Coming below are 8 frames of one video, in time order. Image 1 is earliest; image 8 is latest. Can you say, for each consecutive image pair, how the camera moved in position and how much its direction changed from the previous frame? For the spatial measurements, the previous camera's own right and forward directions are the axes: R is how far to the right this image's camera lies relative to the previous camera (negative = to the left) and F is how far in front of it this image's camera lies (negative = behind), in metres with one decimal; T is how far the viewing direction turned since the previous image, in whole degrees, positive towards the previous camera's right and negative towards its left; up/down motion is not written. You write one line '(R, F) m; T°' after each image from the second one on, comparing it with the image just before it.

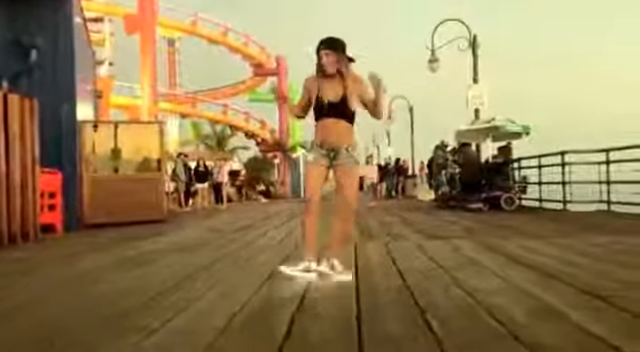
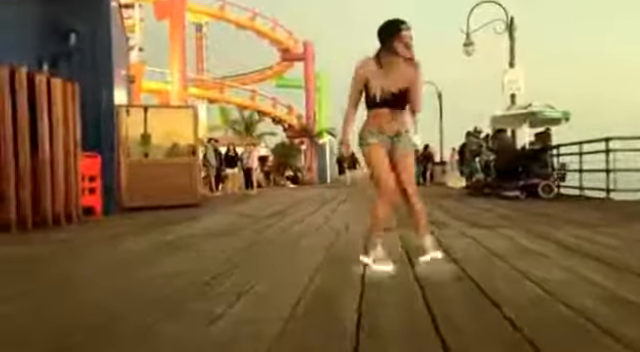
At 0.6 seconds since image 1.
(-0.3, +0.1) m; -3°
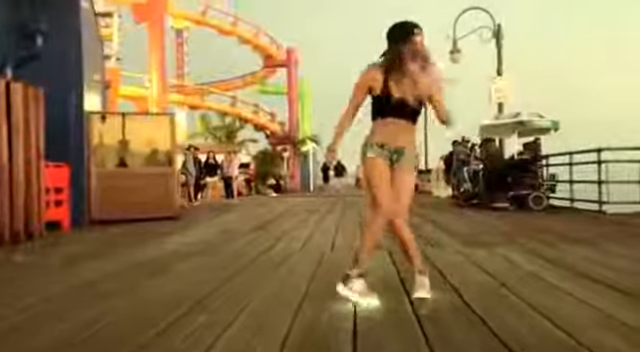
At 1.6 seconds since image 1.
(0.0, +0.6) m; +2°
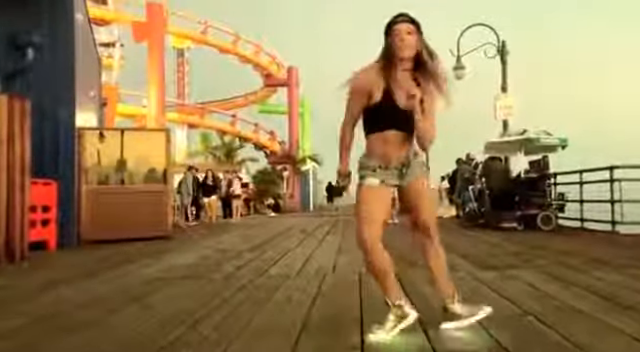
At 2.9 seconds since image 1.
(0.0, +0.5) m; 0°
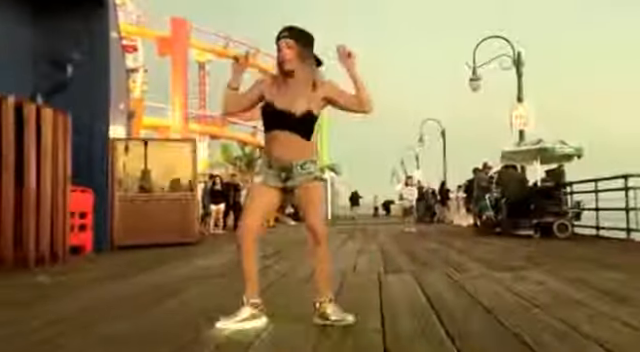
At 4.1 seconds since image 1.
(-0.1, -0.5) m; -2°
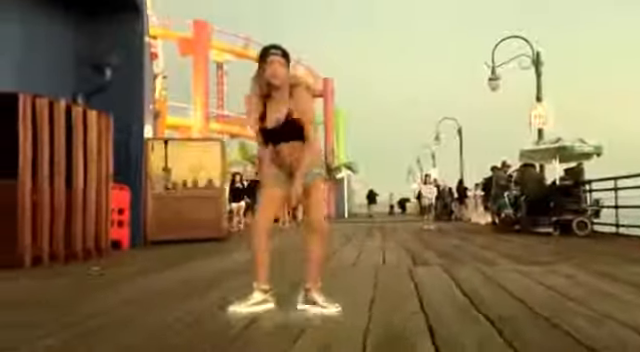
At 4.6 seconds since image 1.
(-0.3, -0.5) m; -2°
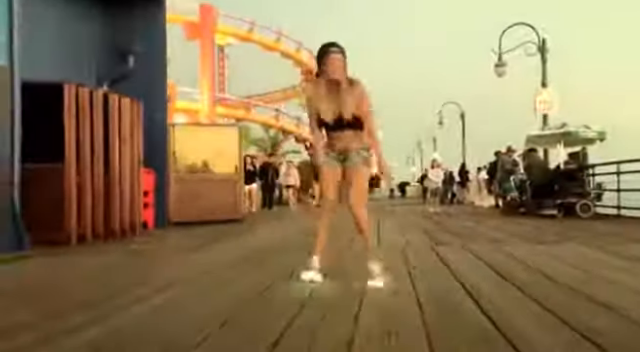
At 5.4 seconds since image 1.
(-0.5, -0.5) m; 0°
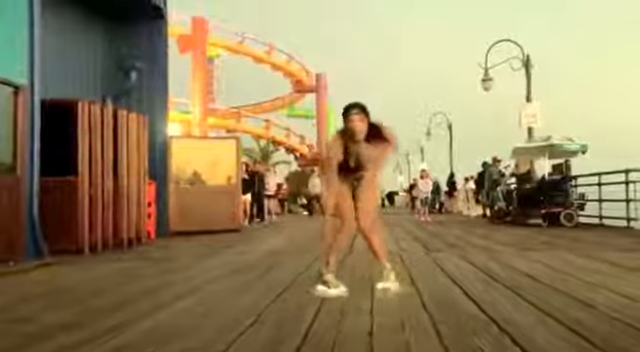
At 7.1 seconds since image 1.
(-0.3, -0.4) m; +2°
